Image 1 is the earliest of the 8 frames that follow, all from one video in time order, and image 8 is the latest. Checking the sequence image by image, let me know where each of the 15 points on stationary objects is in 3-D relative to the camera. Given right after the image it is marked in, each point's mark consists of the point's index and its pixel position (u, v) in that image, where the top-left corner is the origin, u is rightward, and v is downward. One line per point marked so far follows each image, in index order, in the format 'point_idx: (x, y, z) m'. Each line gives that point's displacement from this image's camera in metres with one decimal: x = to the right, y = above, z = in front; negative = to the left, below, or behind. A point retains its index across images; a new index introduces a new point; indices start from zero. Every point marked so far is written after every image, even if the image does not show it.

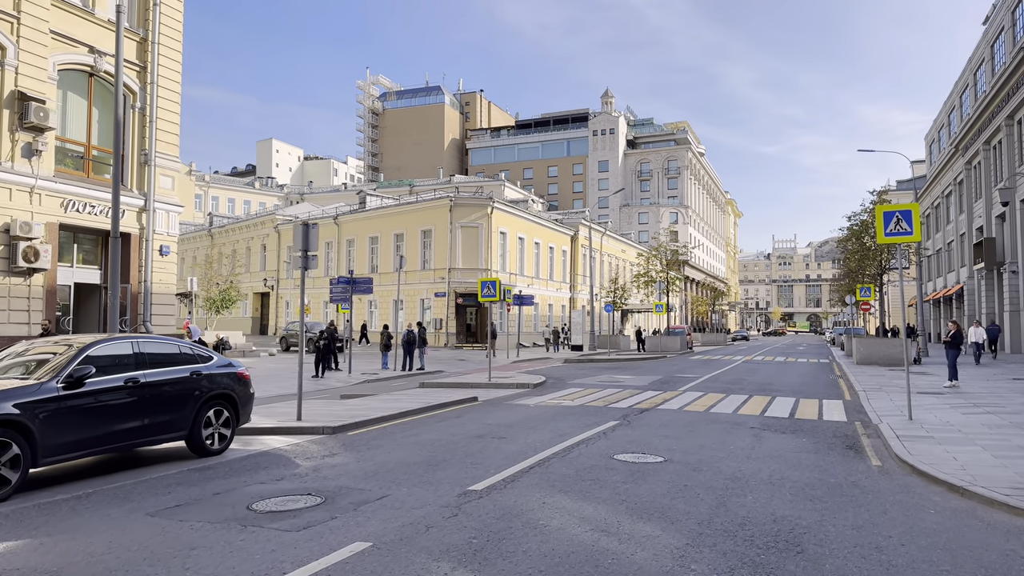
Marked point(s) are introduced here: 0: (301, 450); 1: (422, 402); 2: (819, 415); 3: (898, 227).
0: (-2.6, -2.0, +9.0) m
1: (-1.7, -2.2, +13.9) m
2: (+5.4, -2.2, +13.1) m
3: (+6.3, +1.0, +12.1) m
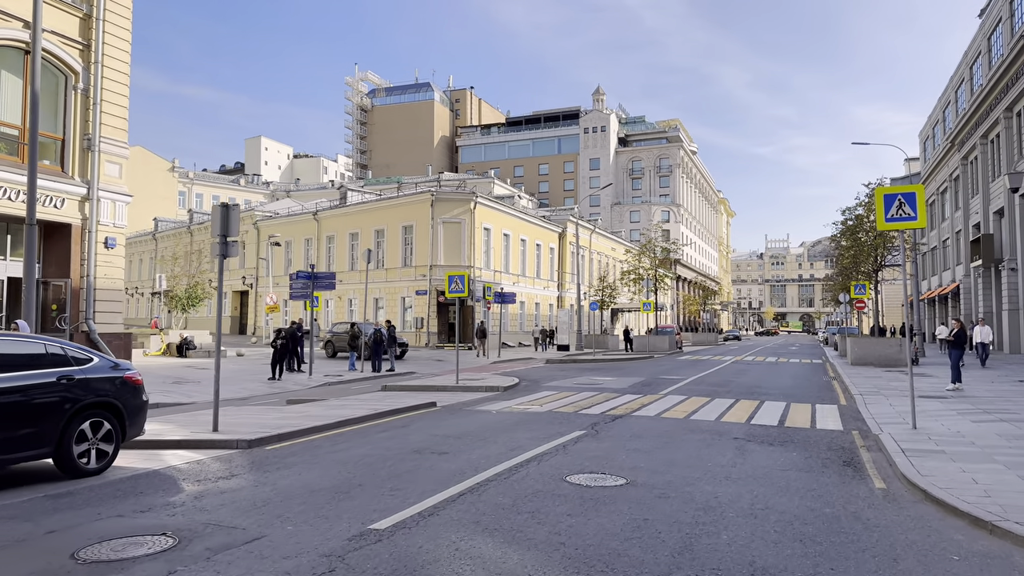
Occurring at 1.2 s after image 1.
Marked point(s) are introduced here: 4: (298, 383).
0: (-3.3, -1.9, +7.6) m
1: (-2.4, -2.0, +12.5) m
2: (+4.8, -2.1, +11.7) m
3: (+5.7, +1.1, +10.7) m
4: (-5.6, -2.5, +19.2) m
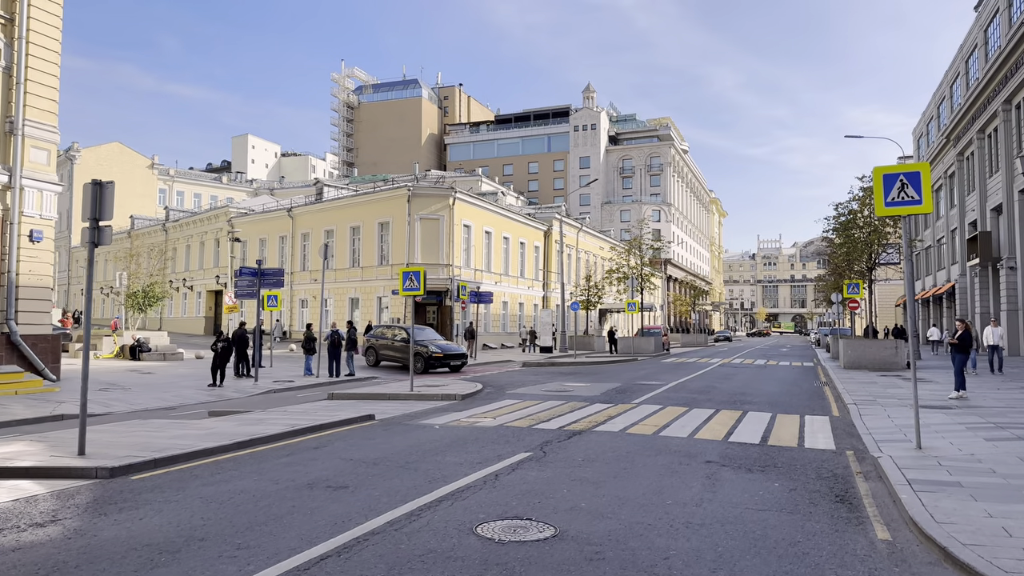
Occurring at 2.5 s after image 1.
0: (-4.0, -1.8, +6.0) m
1: (-3.2, -2.0, +10.9) m
2: (+4.0, -2.1, +10.1) m
3: (+4.9, +1.2, +9.2) m
4: (-6.5, -2.4, +17.5) m
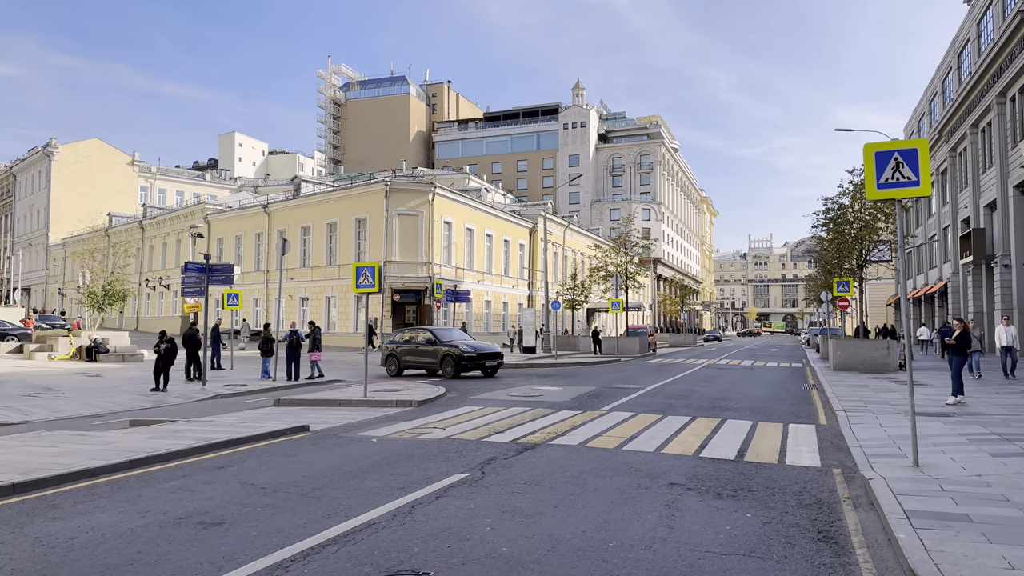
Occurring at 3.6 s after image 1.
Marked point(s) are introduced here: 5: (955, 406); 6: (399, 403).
0: (-4.7, -1.8, +4.7) m
1: (-3.9, -1.9, +9.6) m
2: (+3.3, -2.0, +9.0) m
3: (+4.2, +1.2, +8.0) m
4: (-7.2, -2.4, +16.2) m
5: (+7.5, -2.0, +12.5) m
6: (-2.1, -2.2, +13.7) m
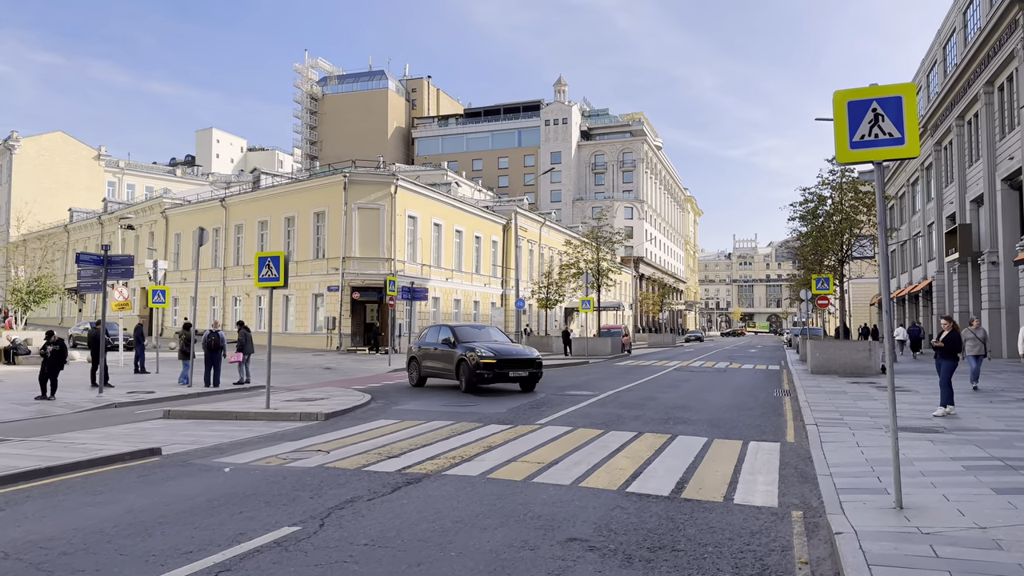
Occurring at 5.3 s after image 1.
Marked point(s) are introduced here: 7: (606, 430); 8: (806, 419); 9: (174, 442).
0: (-5.7, -1.6, +2.7) m
1: (-5.1, -1.8, +7.7) m
2: (+2.1, -1.9, +7.2) m
3: (+3.1, +1.3, +6.2) m
4: (-8.5, -2.2, +14.2) m
5: (+6.3, -1.9, +10.7) m
6: (-3.4, -2.1, +11.8) m
7: (+1.4, -2.1, +10.8) m
8: (+4.6, -2.1, +11.5) m
9: (-4.4, -1.9, +9.6) m
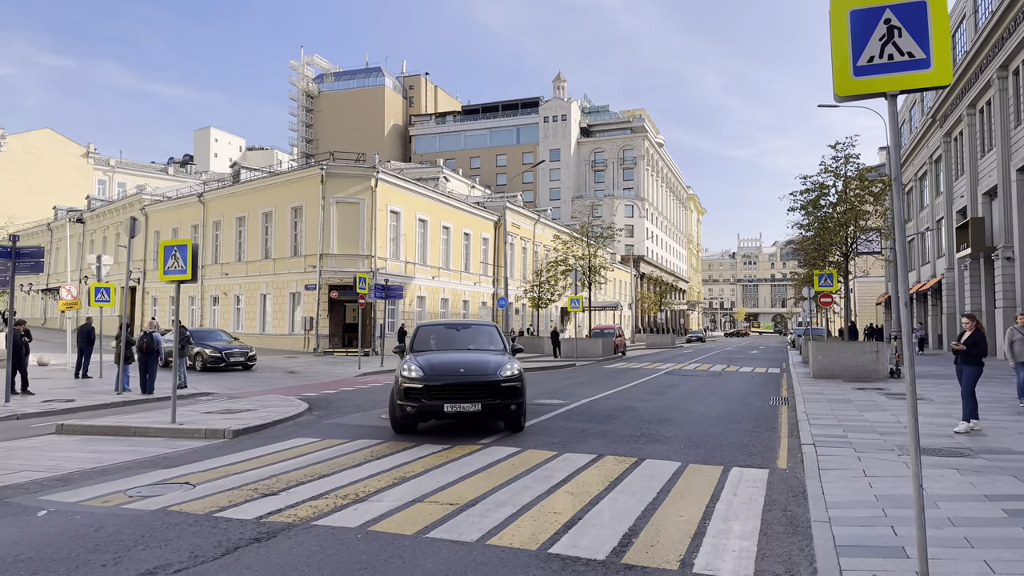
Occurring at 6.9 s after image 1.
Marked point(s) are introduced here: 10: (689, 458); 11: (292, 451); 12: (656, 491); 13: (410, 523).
0: (-6.6, -1.6, +1.0) m
1: (-5.8, -1.7, +5.9) m
2: (+1.3, -1.8, +5.4) m
3: (+2.3, +1.4, +4.4) m
4: (-9.3, -2.2, +12.5) m
5: (+5.5, -1.8, +8.9) m
6: (-4.1, -2.0, +10.0) m
7: (+0.6, -2.0, +9.0) m
8: (+3.8, -2.0, +9.7) m
9: (-5.2, -1.9, +7.8) m
10: (+2.1, -2.0, +8.6) m
11: (-2.6, -1.9, +8.9) m
12: (+1.4, -1.9, +6.9) m
13: (-0.7, -1.8, +5.5) m
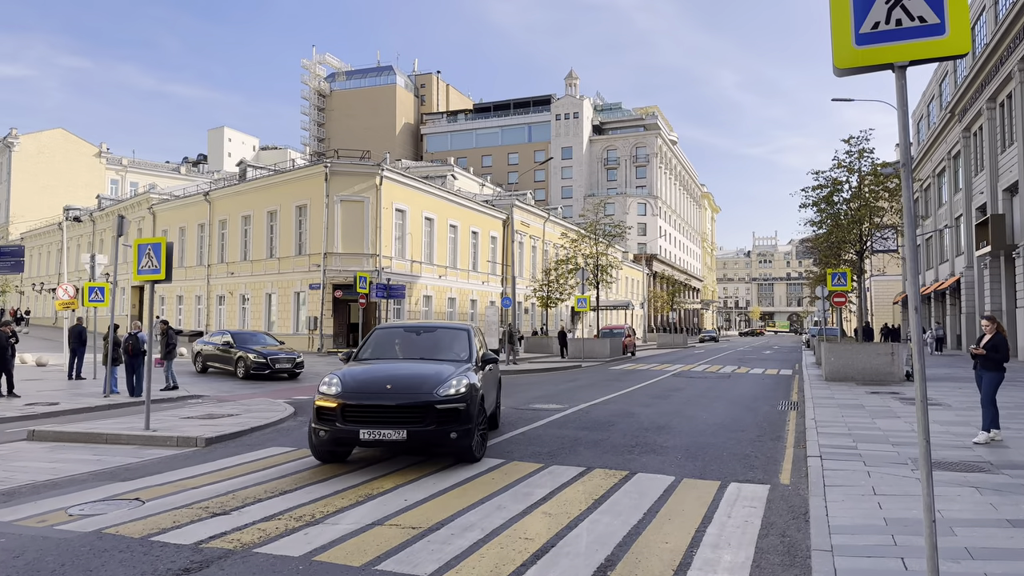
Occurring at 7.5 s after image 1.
0: (-6.9, -1.6, +0.6) m
1: (-6.1, -1.7, +5.5) m
2: (+1.1, -1.8, +4.8) m
3: (+2.0, +1.4, +3.8) m
4: (-9.4, -2.2, +12.1) m
5: (+5.3, -1.8, +8.2) m
6: (-4.3, -2.0, +9.6) m
7: (+0.4, -2.0, +8.4) m
8: (+3.7, -2.0, +9.1) m
9: (-5.4, -1.9, +7.4) m
10: (+1.9, -2.0, +8.1) m
11: (-2.8, -2.0, +8.4) m
12: (+1.1, -1.9, +6.3) m
13: (-1.0, -1.8, +5.0) m
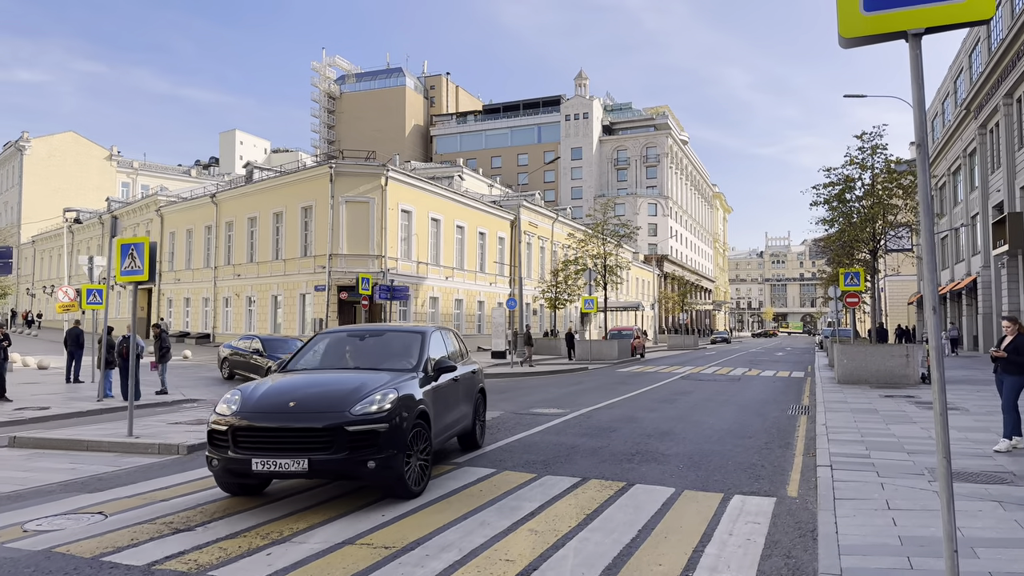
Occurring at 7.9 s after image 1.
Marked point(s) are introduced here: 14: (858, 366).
0: (-7.1, -1.6, +0.2) m
1: (-6.2, -1.8, +5.2) m
2: (+0.9, -1.8, +4.3) m
3: (+1.8, +1.4, +3.4) m
4: (-9.4, -2.2, +11.8) m
5: (+5.2, -1.8, +7.7) m
6: (-4.4, -2.0, +9.2) m
7: (+0.3, -2.0, +8.0) m
8: (+3.6, -2.0, +8.6) m
9: (-5.5, -1.9, +7.1) m
10: (+1.8, -2.0, +7.6) m
11: (-2.8, -2.0, +8.0) m
12: (+1.0, -1.9, +5.8) m
13: (-1.1, -1.8, +4.6) m
14: (+8.9, -2.0, +19.1) m
